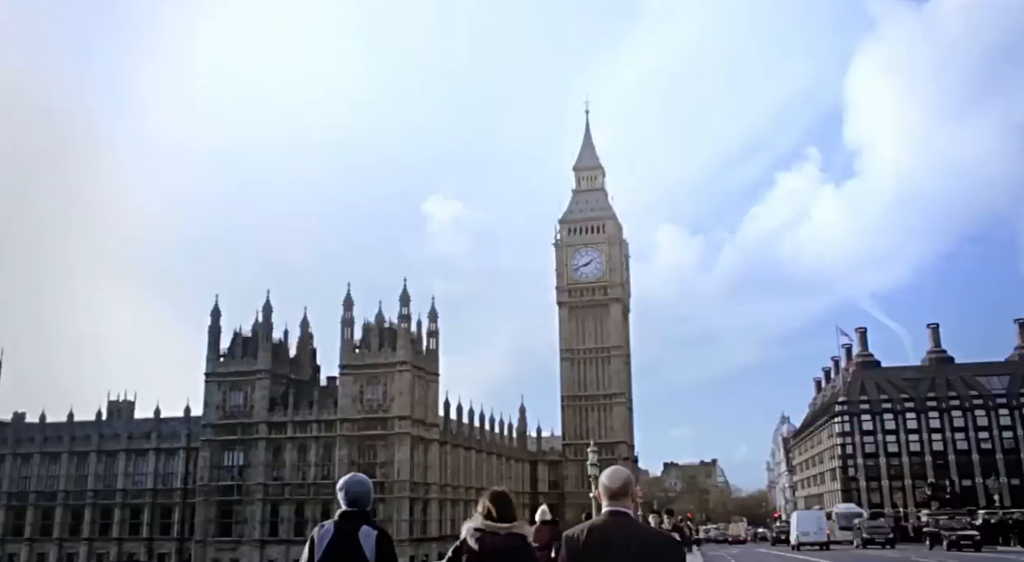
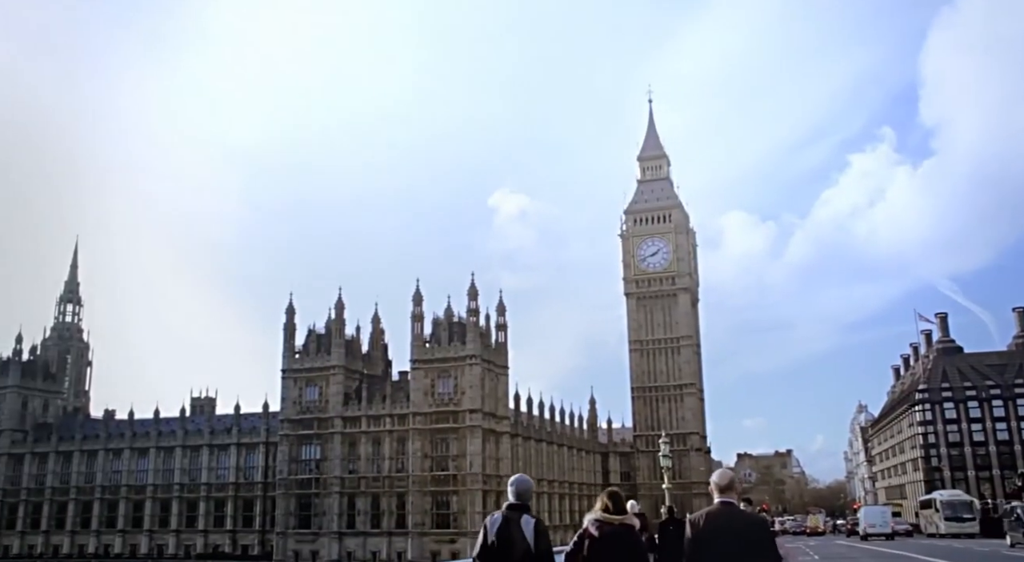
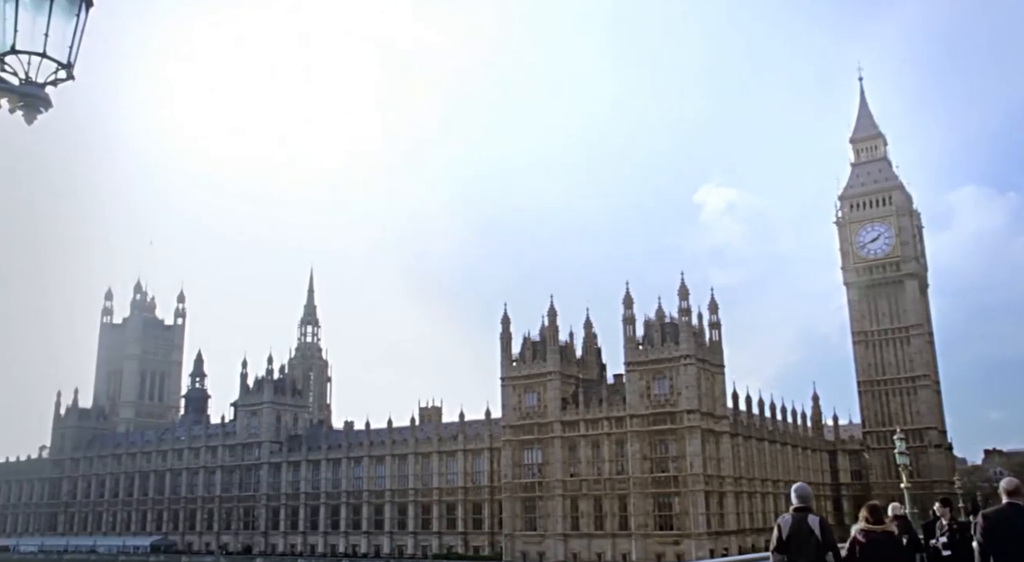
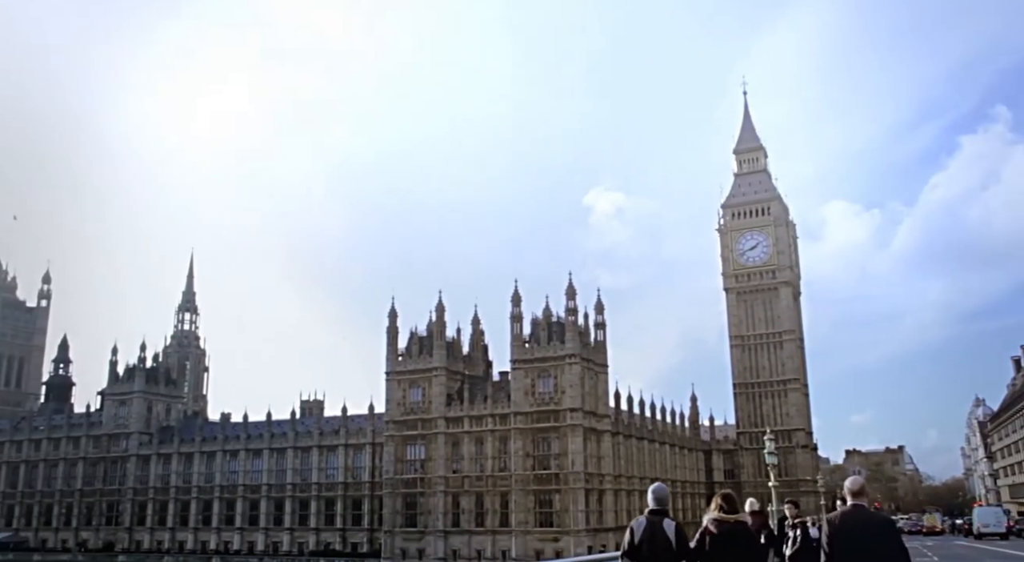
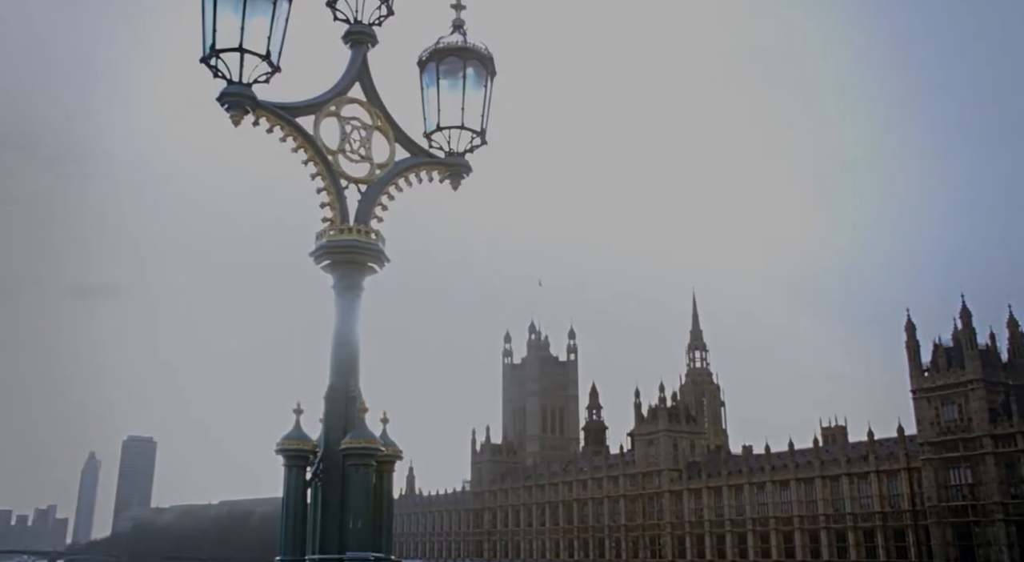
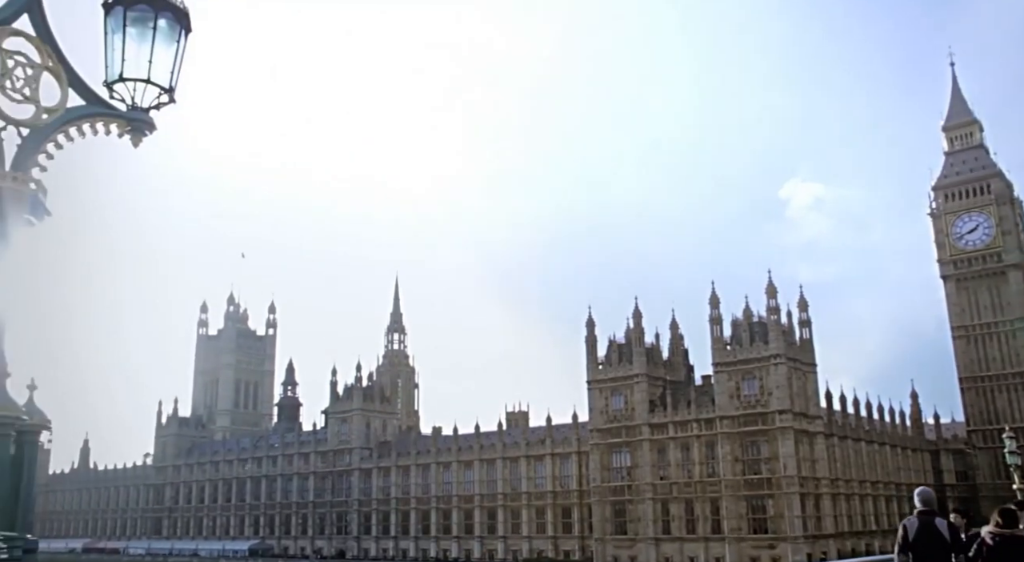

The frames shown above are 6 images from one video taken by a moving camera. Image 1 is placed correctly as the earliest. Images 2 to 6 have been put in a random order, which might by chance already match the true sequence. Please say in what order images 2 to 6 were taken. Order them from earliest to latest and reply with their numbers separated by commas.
2, 4, 3, 6, 5
